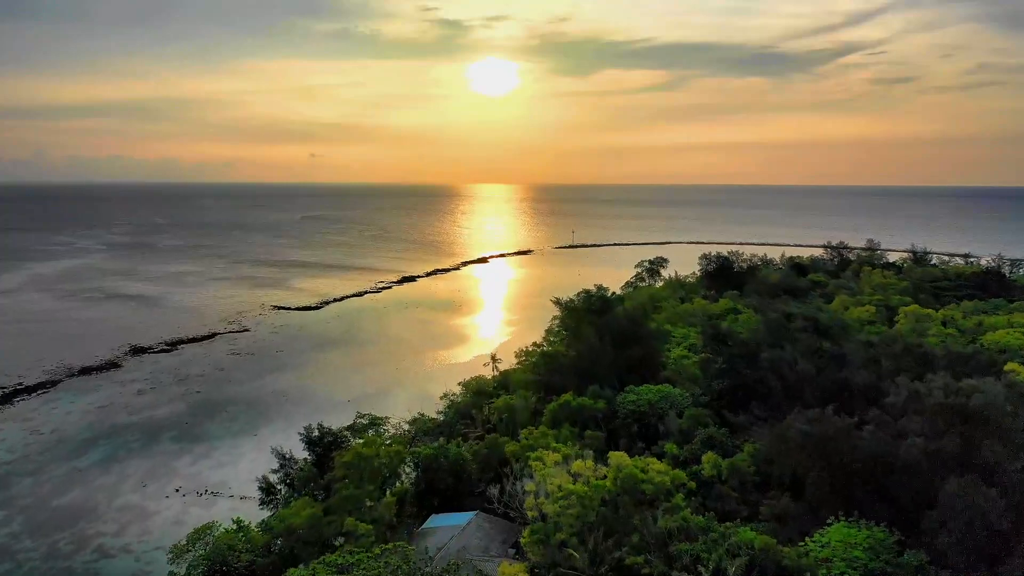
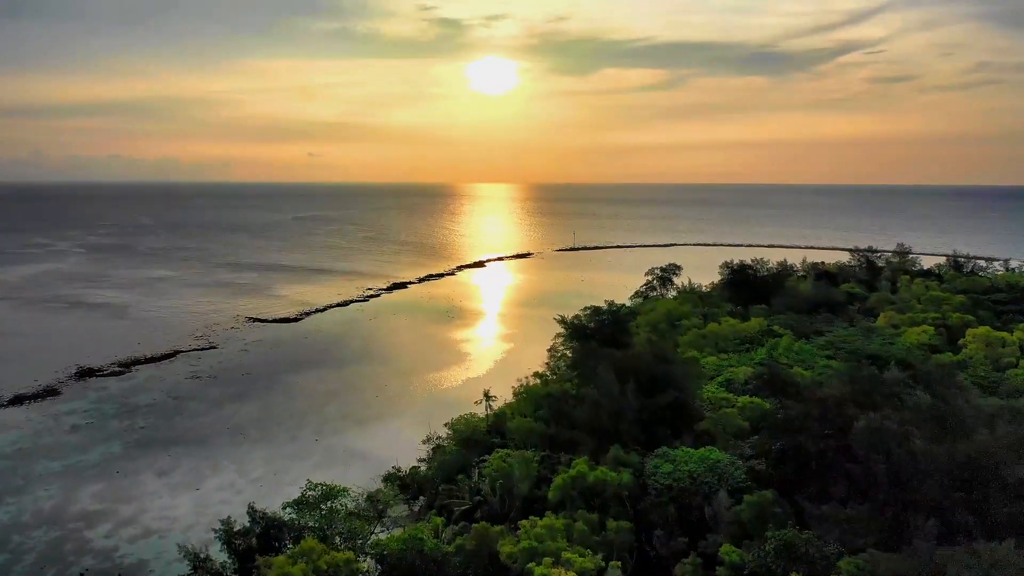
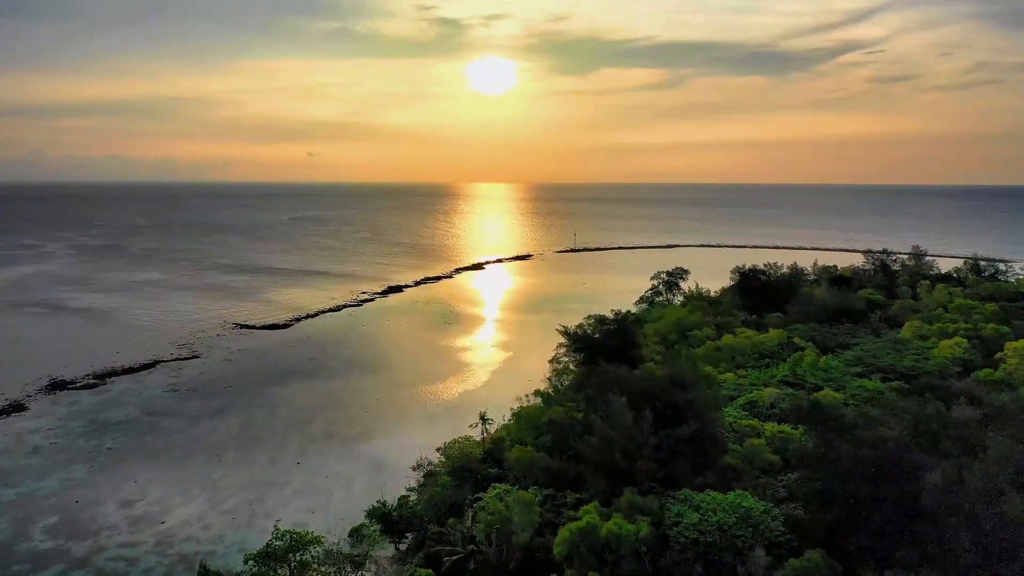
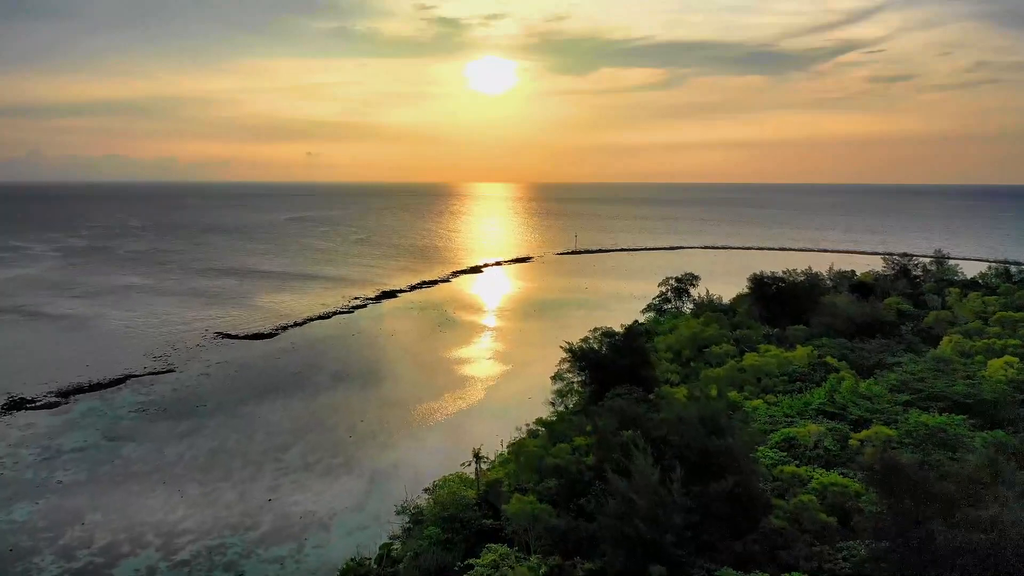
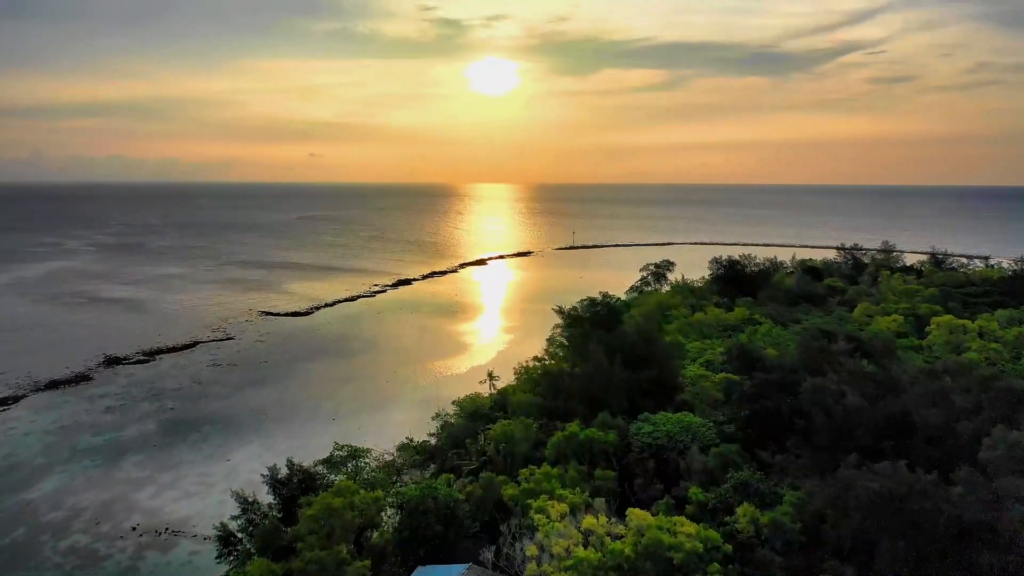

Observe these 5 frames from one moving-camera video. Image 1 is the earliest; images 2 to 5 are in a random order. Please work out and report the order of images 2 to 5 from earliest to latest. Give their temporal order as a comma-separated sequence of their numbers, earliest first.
5, 2, 3, 4
